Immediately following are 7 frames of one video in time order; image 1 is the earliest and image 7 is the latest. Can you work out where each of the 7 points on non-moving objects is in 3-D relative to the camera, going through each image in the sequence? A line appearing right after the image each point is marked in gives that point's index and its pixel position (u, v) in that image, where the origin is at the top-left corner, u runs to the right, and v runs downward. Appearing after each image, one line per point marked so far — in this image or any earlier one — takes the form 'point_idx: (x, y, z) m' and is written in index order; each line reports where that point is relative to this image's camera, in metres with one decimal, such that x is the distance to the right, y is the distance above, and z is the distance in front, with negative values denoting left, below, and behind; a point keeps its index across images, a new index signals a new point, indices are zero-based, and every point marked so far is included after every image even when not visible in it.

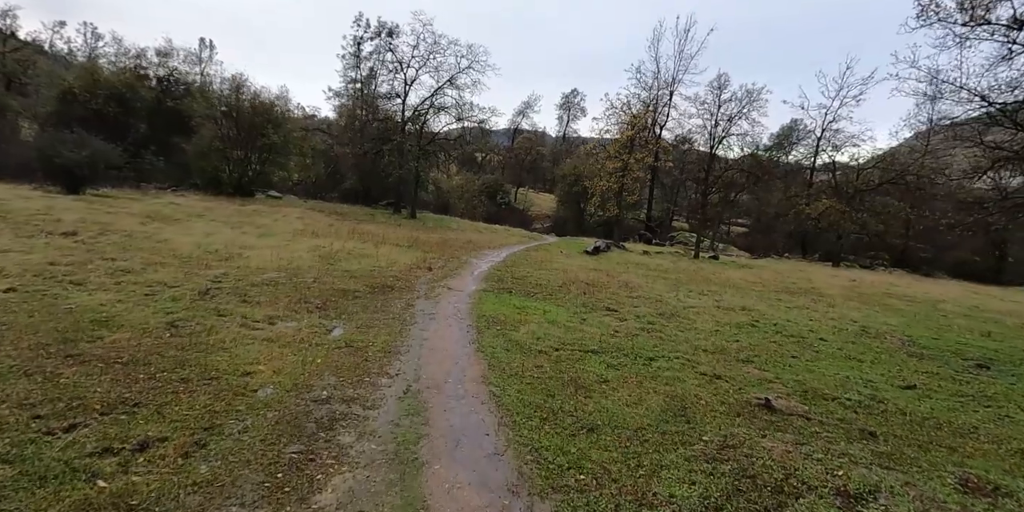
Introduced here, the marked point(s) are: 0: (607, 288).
0: (+3.2, -1.0, +16.3) m
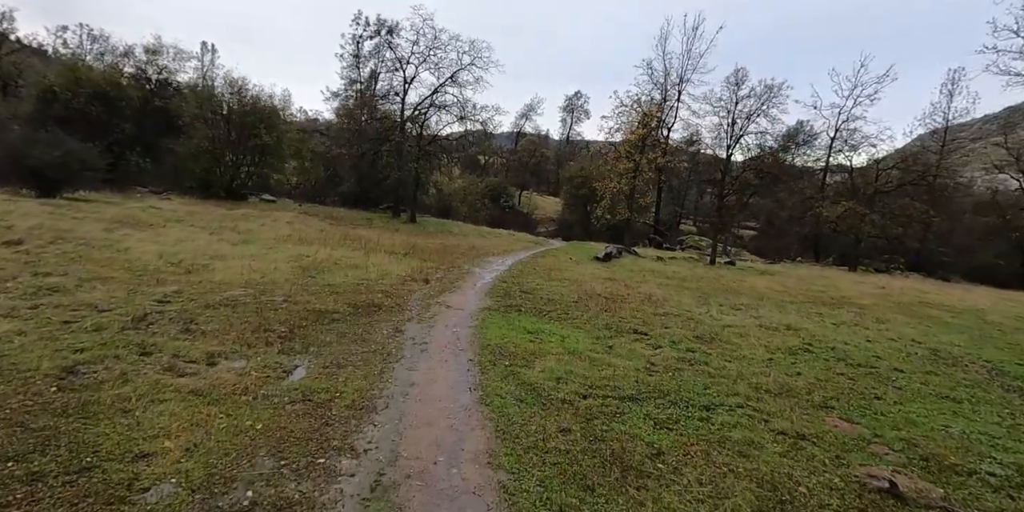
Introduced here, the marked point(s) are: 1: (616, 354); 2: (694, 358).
0: (+3.4, -1.3, +14.2) m
1: (+1.9, -1.8, +9.1) m
2: (+3.5, -1.9, +9.4) m
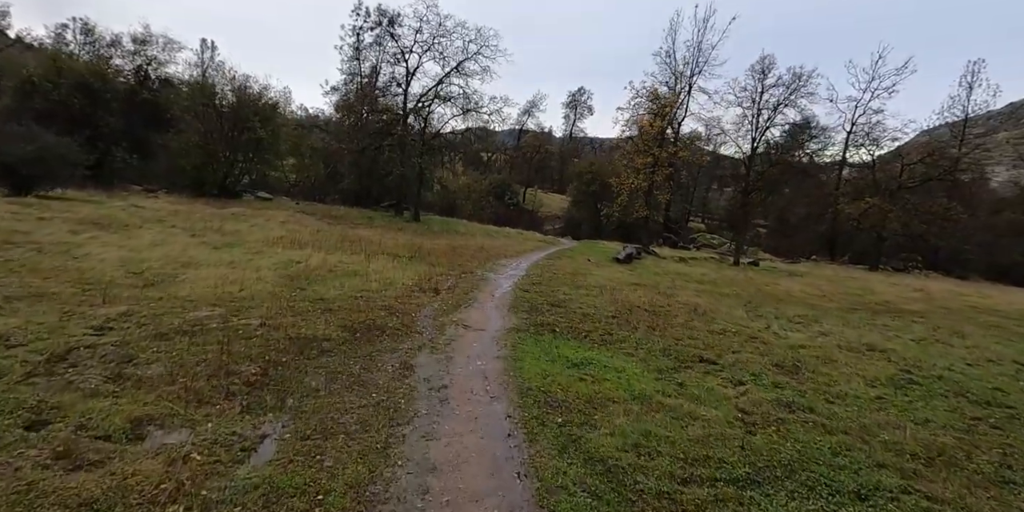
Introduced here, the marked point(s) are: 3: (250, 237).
0: (+4.0, -1.5, +12.1) m
1: (+2.5, -2.0, +6.9) m
2: (+4.1, -2.1, +7.2) m
3: (-10.0, +0.7, +18.8) m
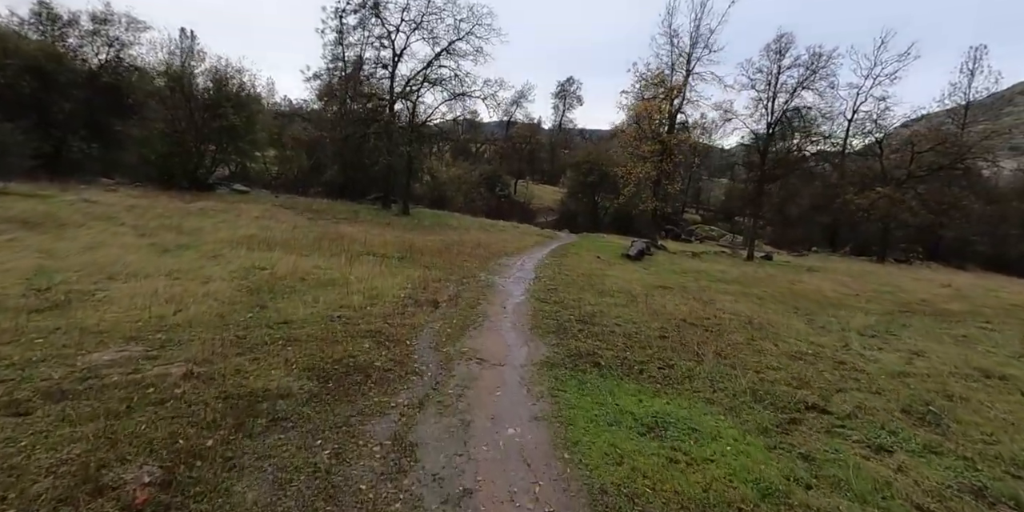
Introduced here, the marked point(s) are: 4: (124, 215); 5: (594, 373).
0: (+4.4, -1.6, +9.7) m
1: (+3.0, -2.1, +4.5) m
2: (+4.6, -2.3, +4.9) m
3: (-9.8, +0.6, +16.1) m
4: (-15.4, +1.6, +19.6) m
5: (+1.1, -1.6, +6.9) m
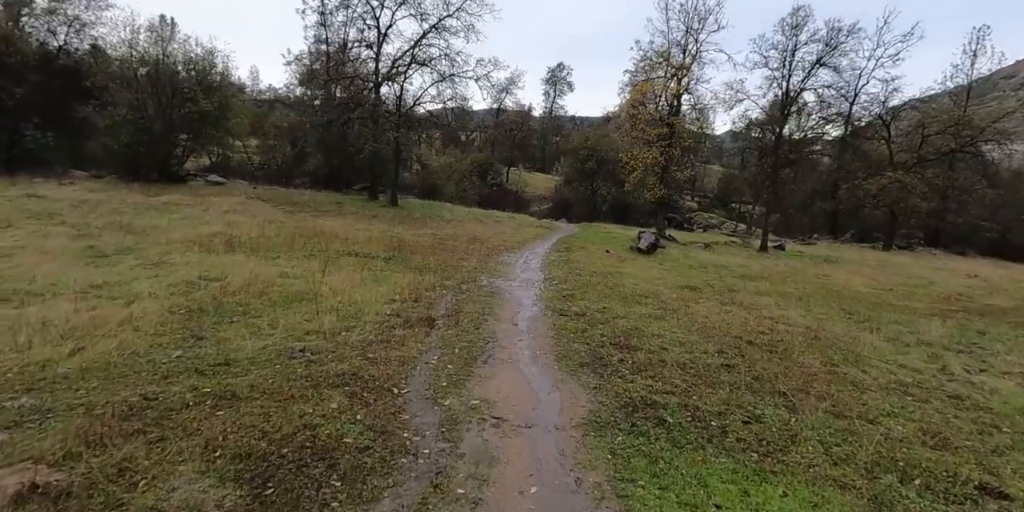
0: (+4.7, -1.6, +7.7) m
1: (+3.4, -2.3, +2.5) m
2: (+5.0, -2.4, +2.9) m
3: (-9.7, +0.5, +13.8) m
4: (-15.4, +1.6, +17.2) m
5: (+1.4, -1.8, +4.8) m
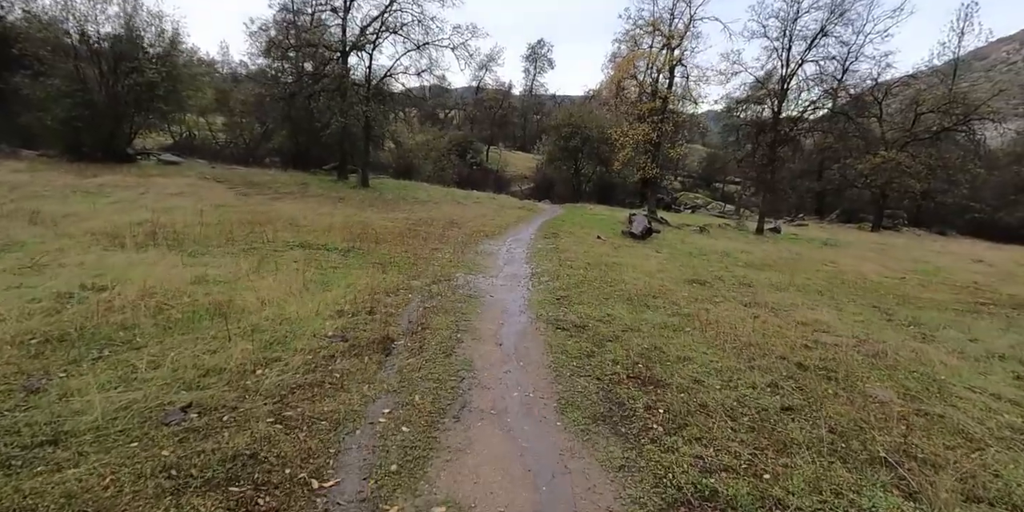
0: (+4.5, -1.6, +5.9) m
1: (+3.4, -2.5, +0.7) m
2: (+5.0, -2.6, +1.1) m
3: (-10.1, +0.7, +11.4) m
4: (-15.9, +1.8, +14.5) m
5: (+1.4, -1.9, +2.9) m
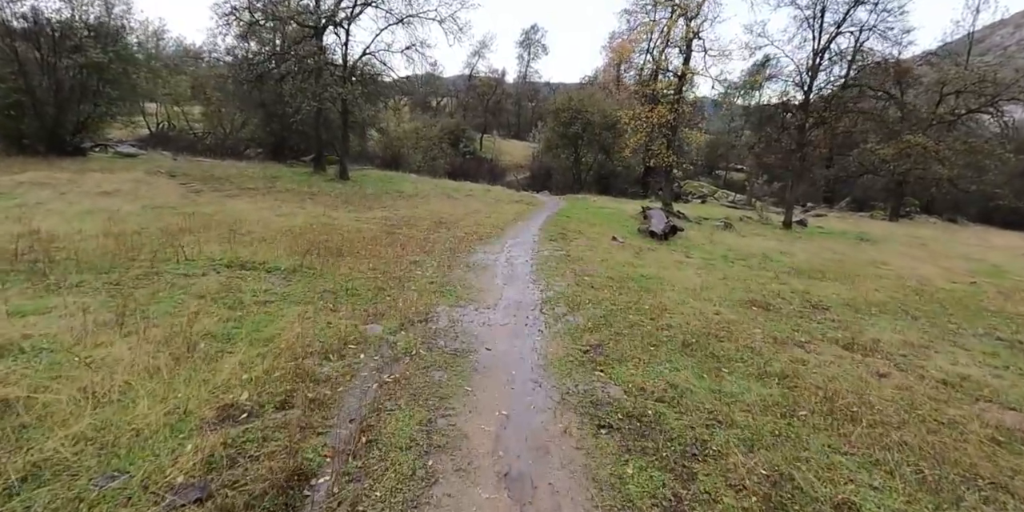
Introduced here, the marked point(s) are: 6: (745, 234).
0: (+4.6, -2.0, +3.0) m
1: (+3.6, -3.1, -2.2) m
2: (+5.2, -3.1, -1.7) m
3: (-10.1, +0.2, +8.3) m
4: (-15.9, +1.3, +11.3) m
5: (+1.5, -2.4, 0.0) m
6: (+9.3, +0.9, +19.6) m
